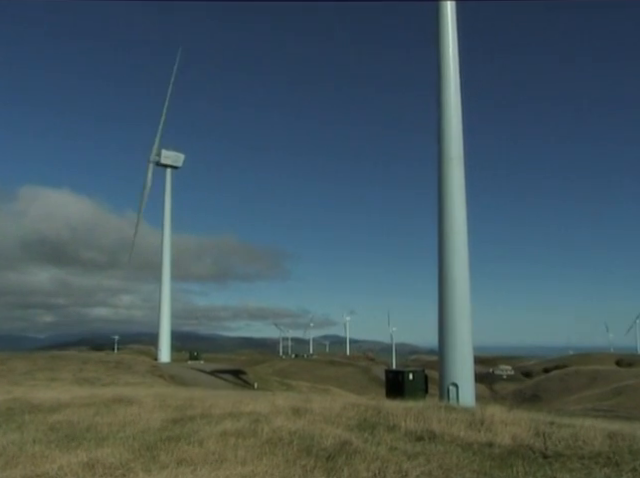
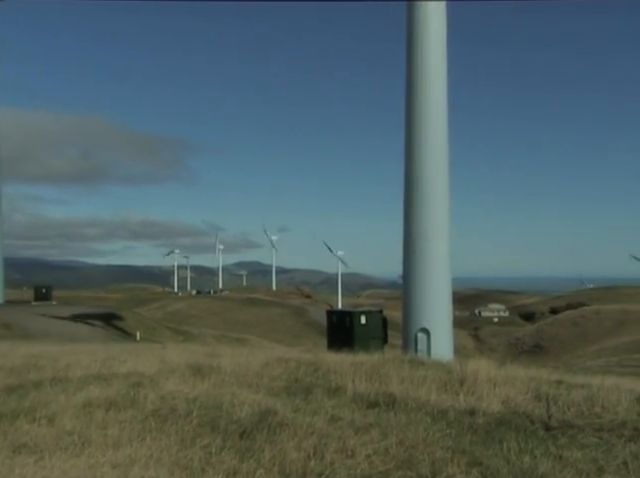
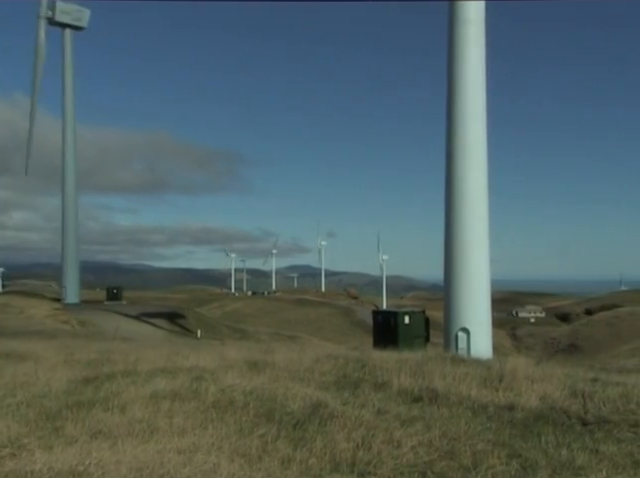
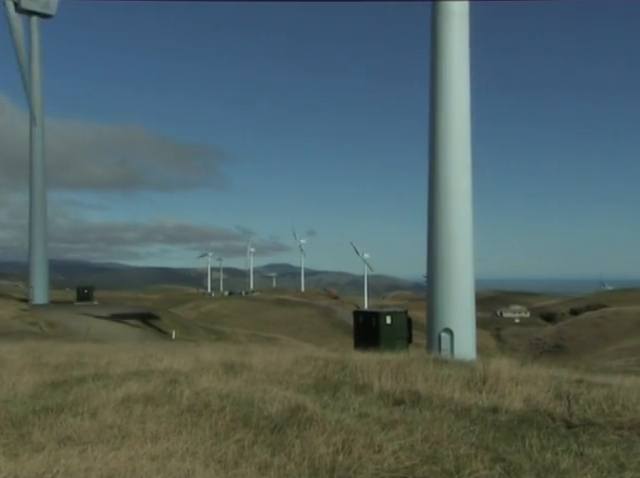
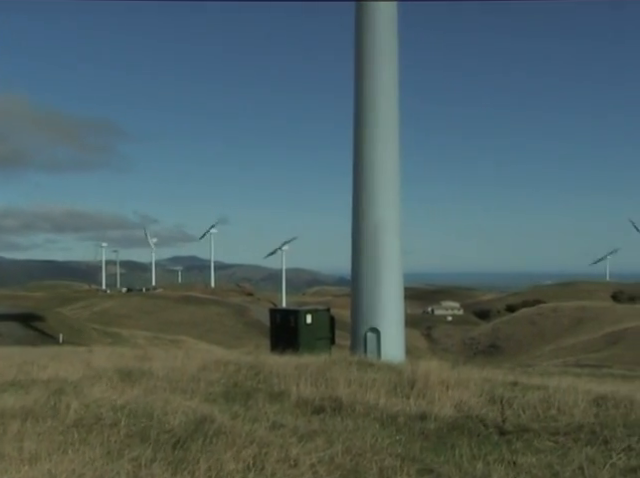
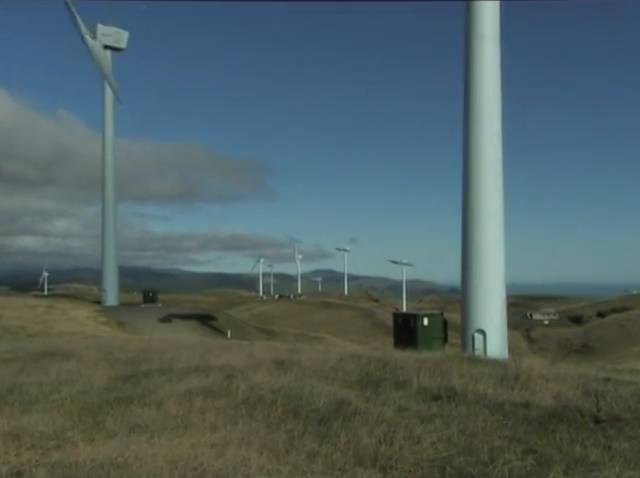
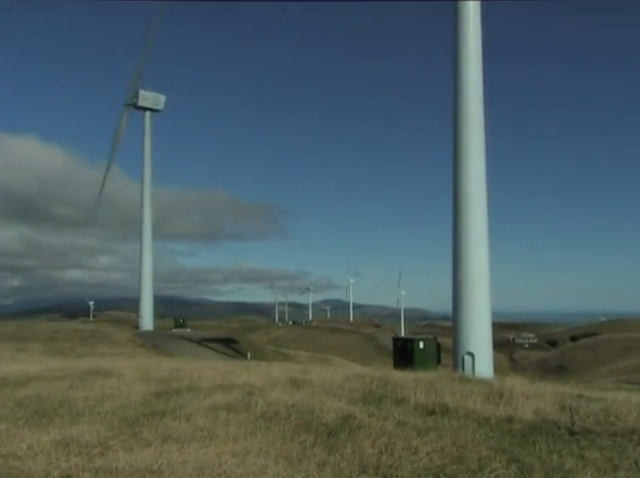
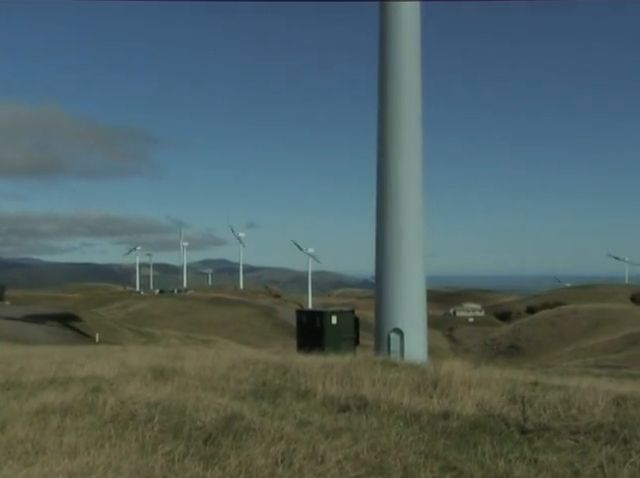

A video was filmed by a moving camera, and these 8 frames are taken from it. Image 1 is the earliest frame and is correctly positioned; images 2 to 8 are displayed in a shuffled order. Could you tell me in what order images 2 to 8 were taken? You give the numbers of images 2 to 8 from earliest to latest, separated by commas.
7, 6, 3, 4, 2, 8, 5
